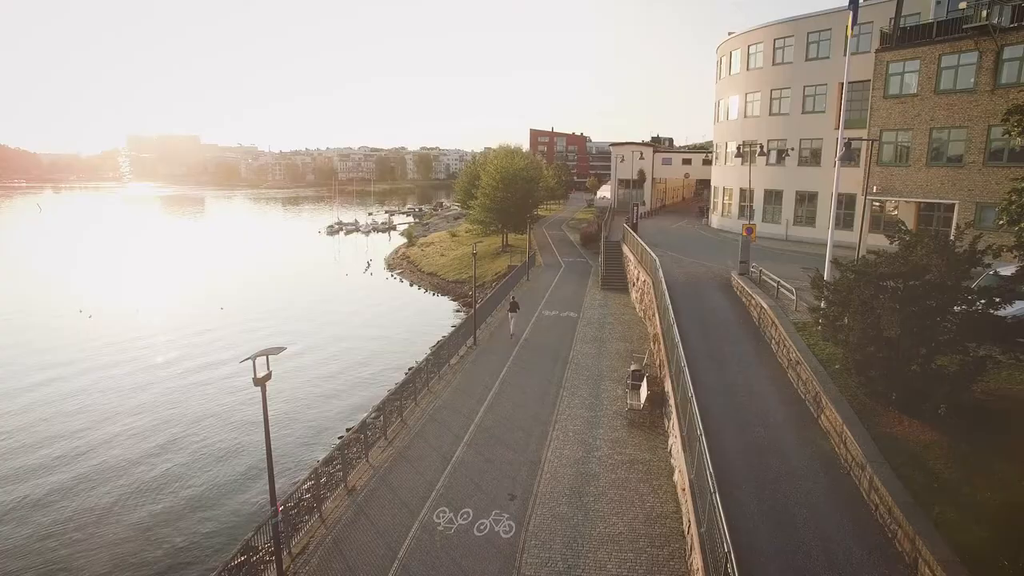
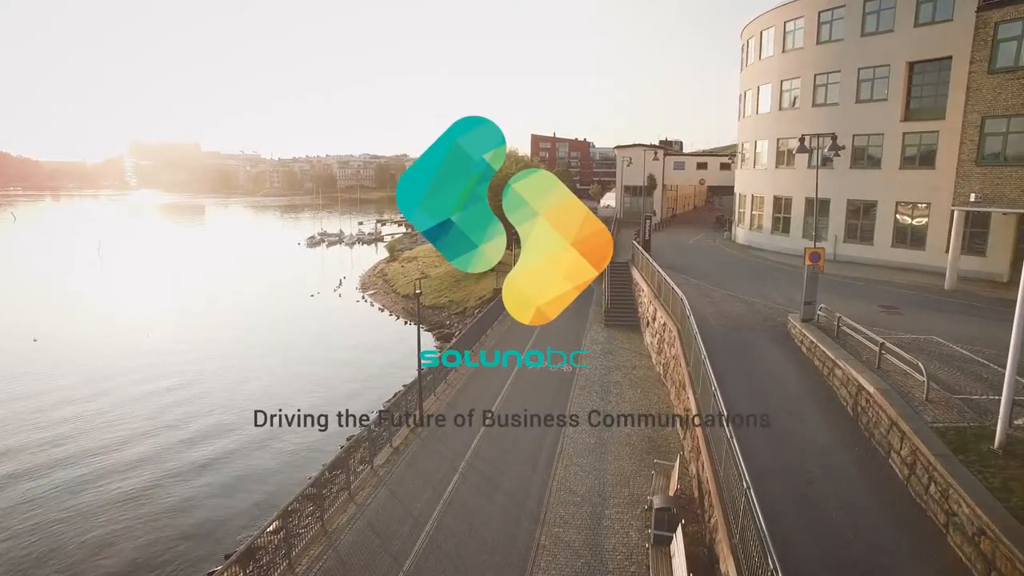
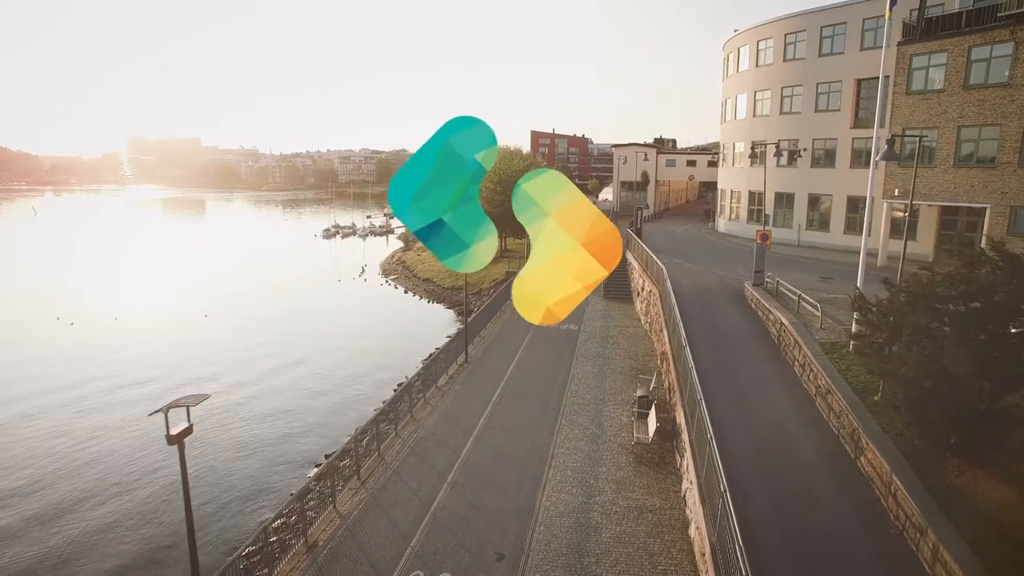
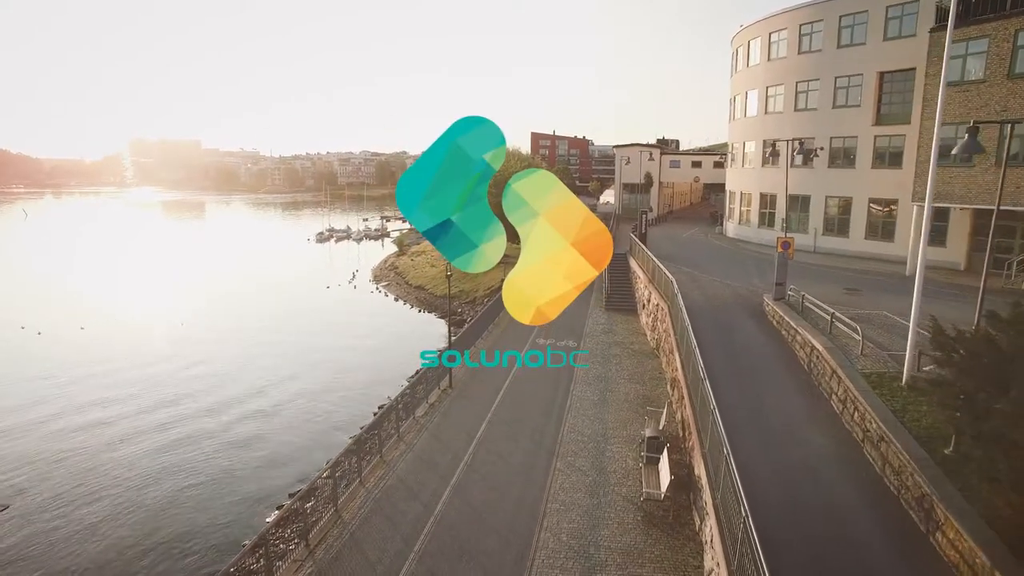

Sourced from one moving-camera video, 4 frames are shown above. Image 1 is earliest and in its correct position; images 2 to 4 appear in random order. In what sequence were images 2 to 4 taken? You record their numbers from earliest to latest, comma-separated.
3, 4, 2
